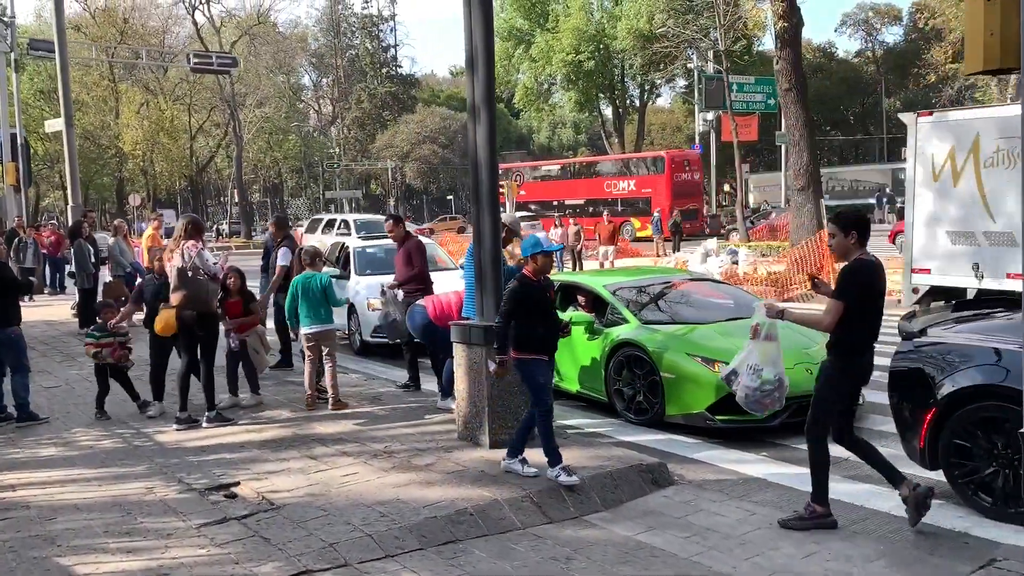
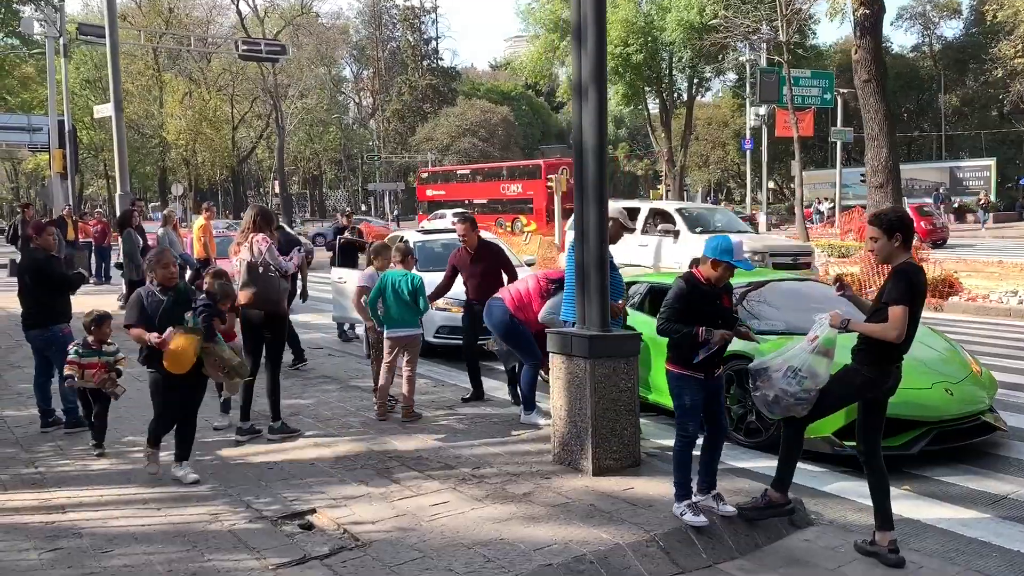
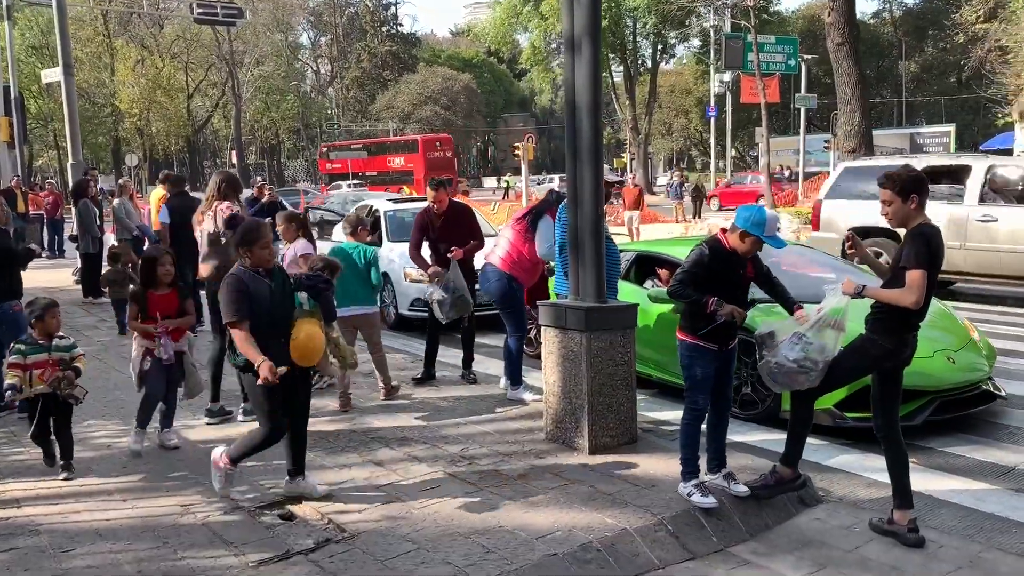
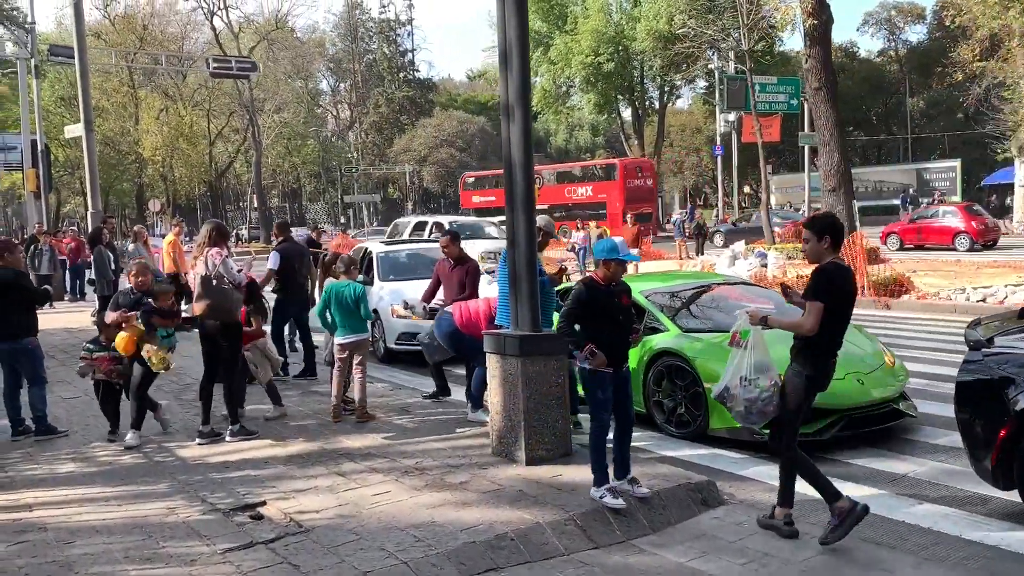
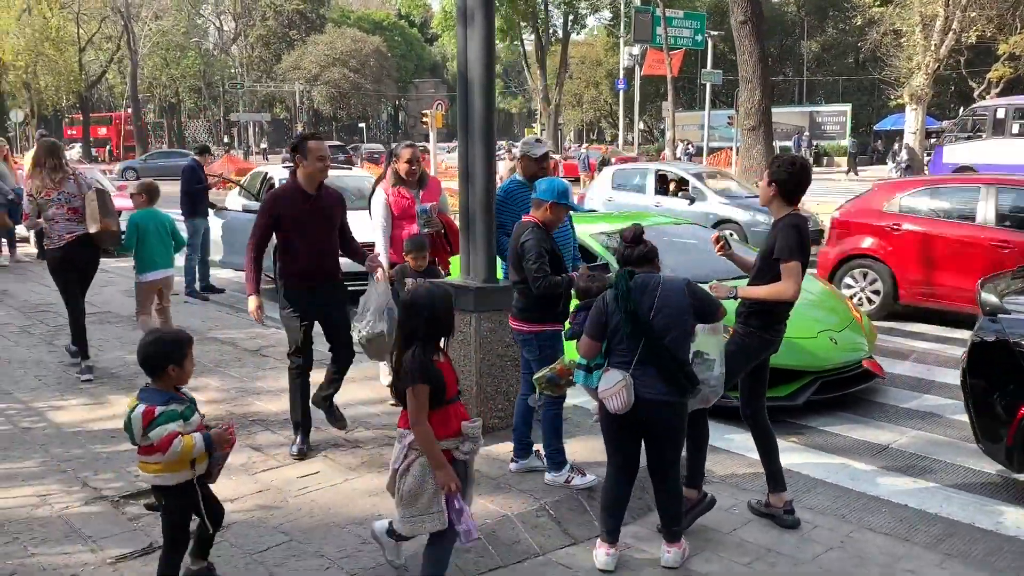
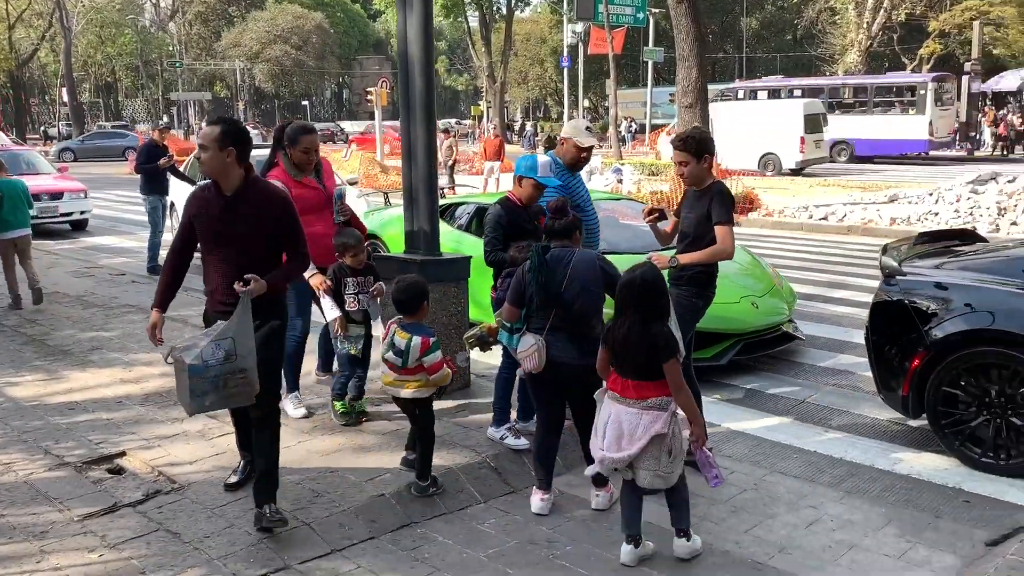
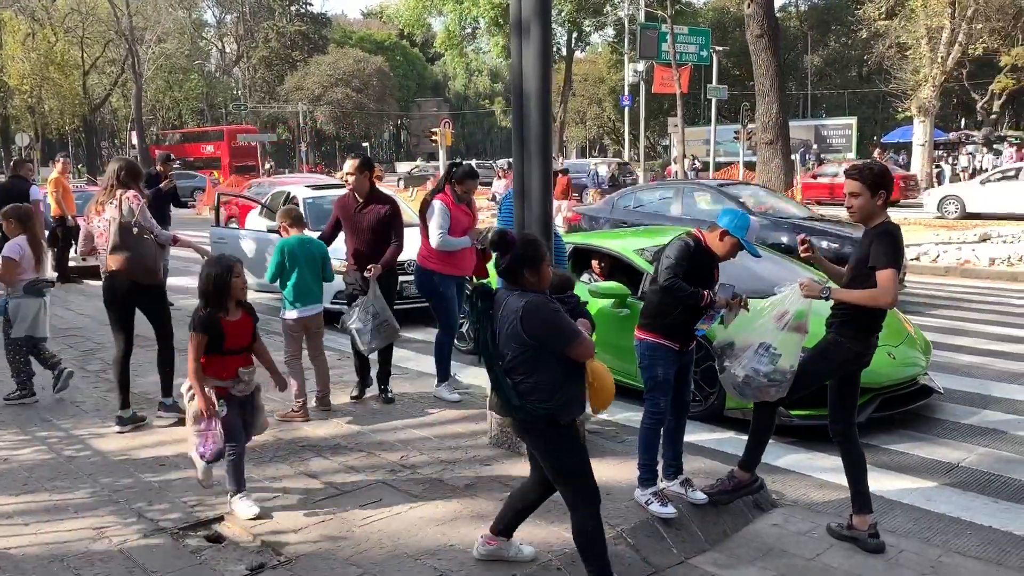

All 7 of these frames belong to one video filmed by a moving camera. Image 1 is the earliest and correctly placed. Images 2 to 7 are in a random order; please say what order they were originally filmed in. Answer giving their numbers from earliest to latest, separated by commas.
4, 2, 3, 7, 5, 6
